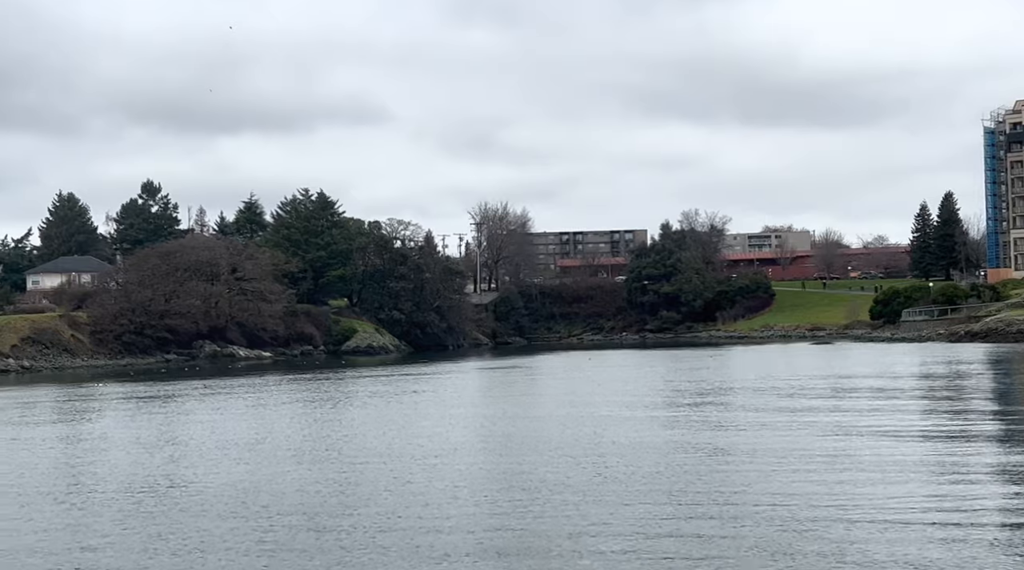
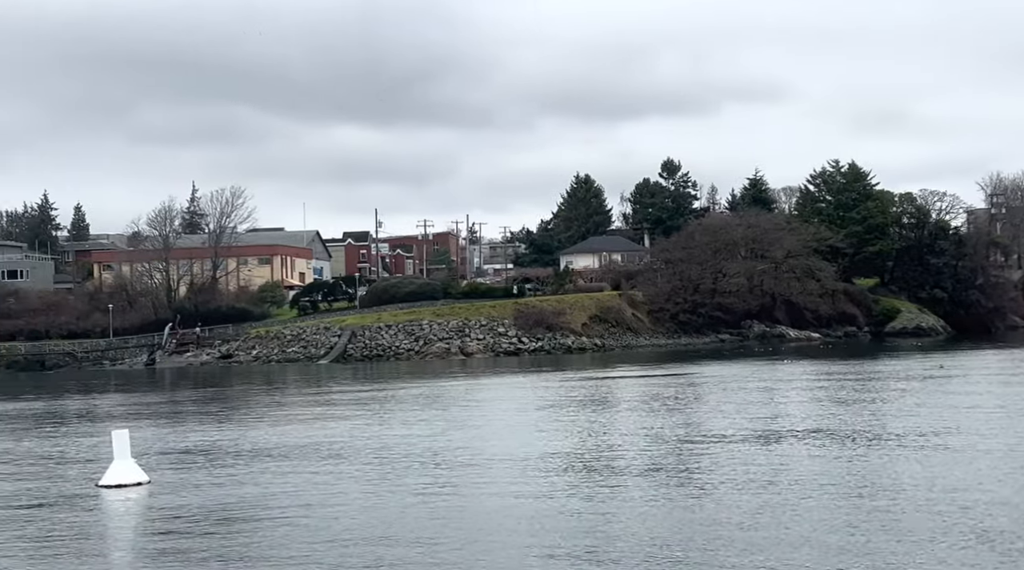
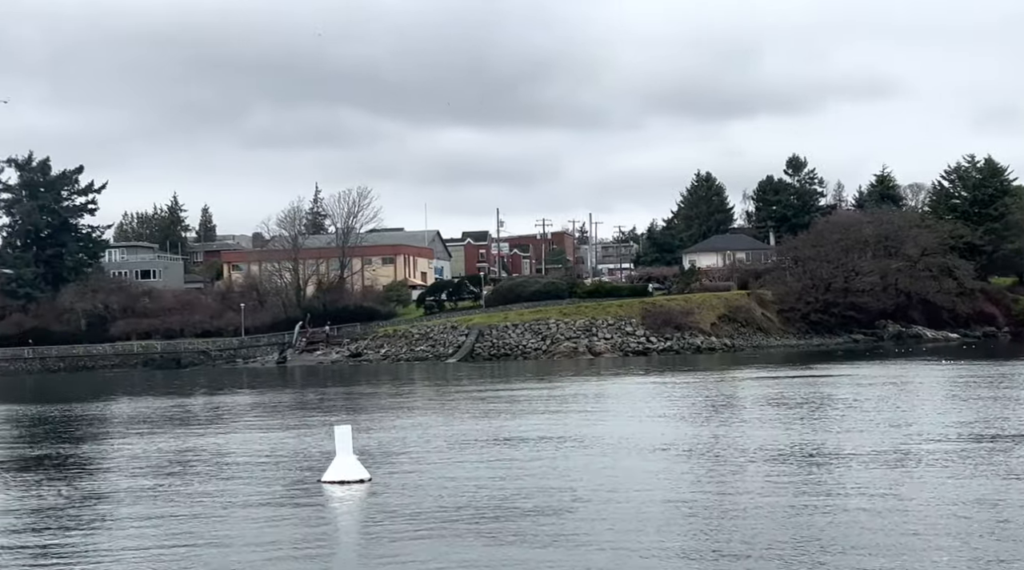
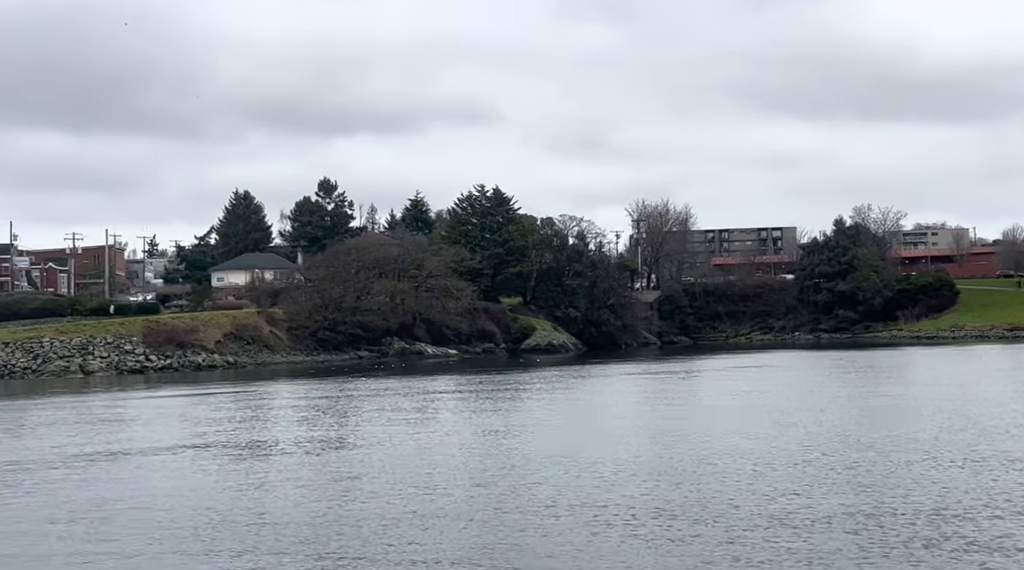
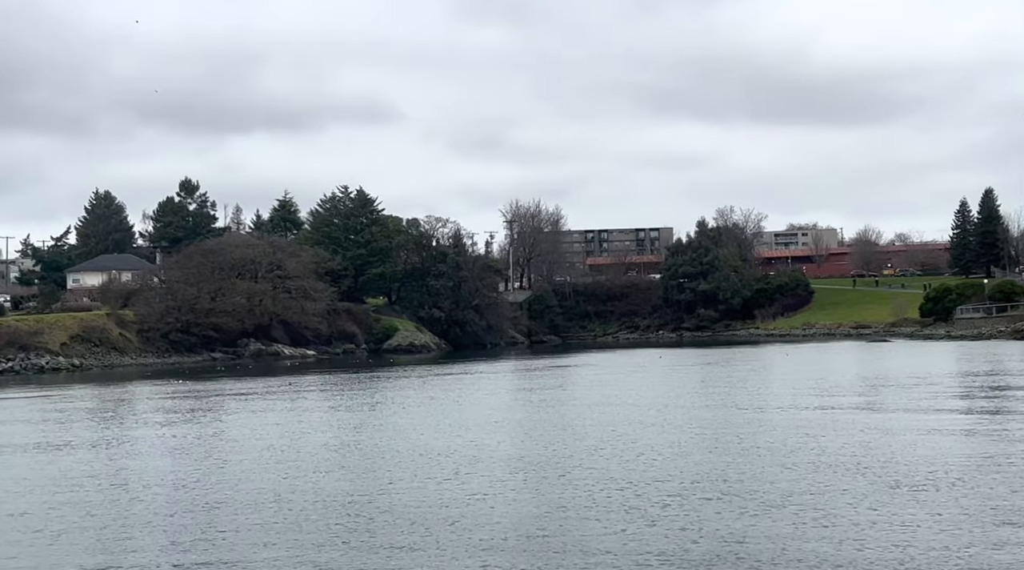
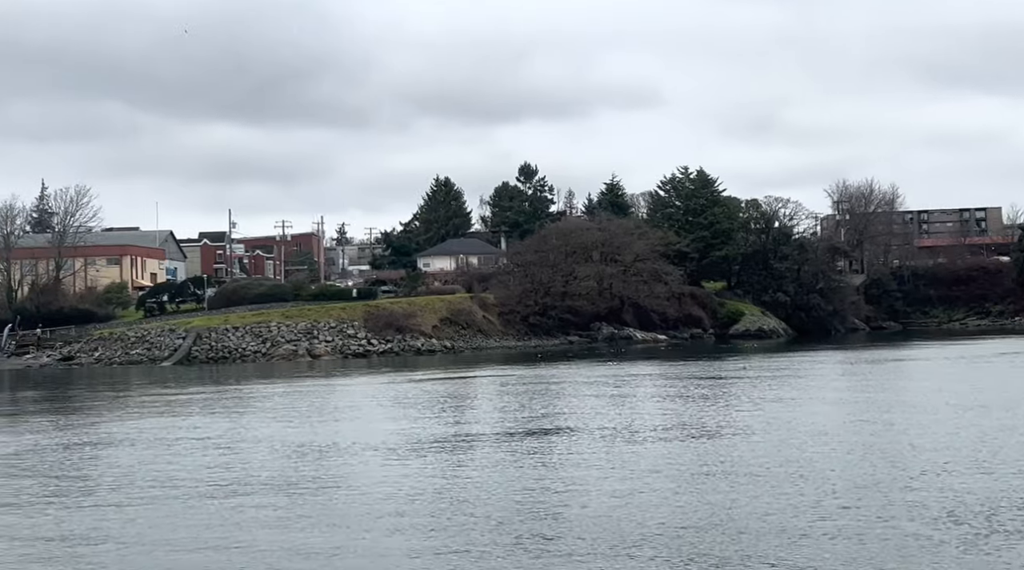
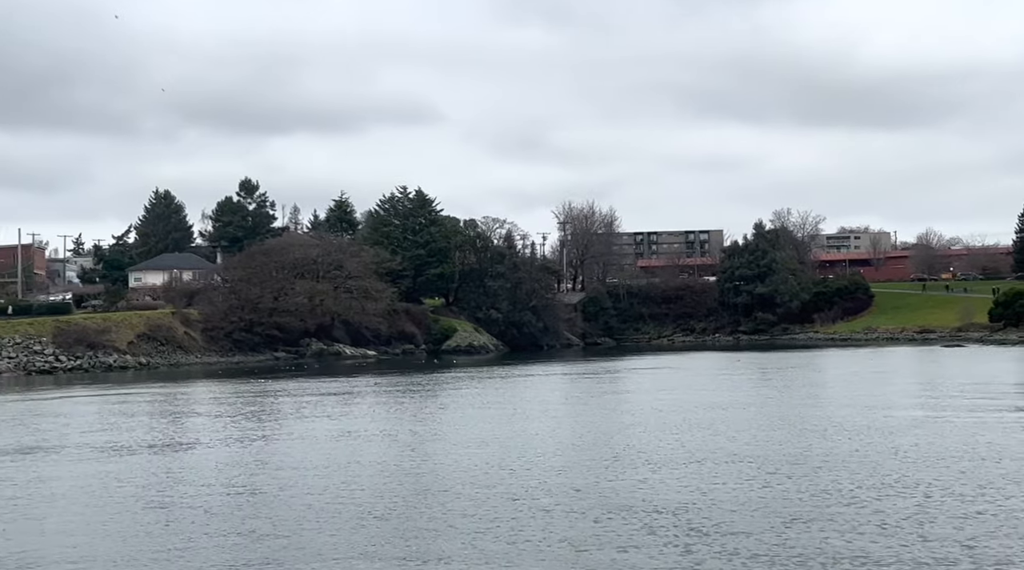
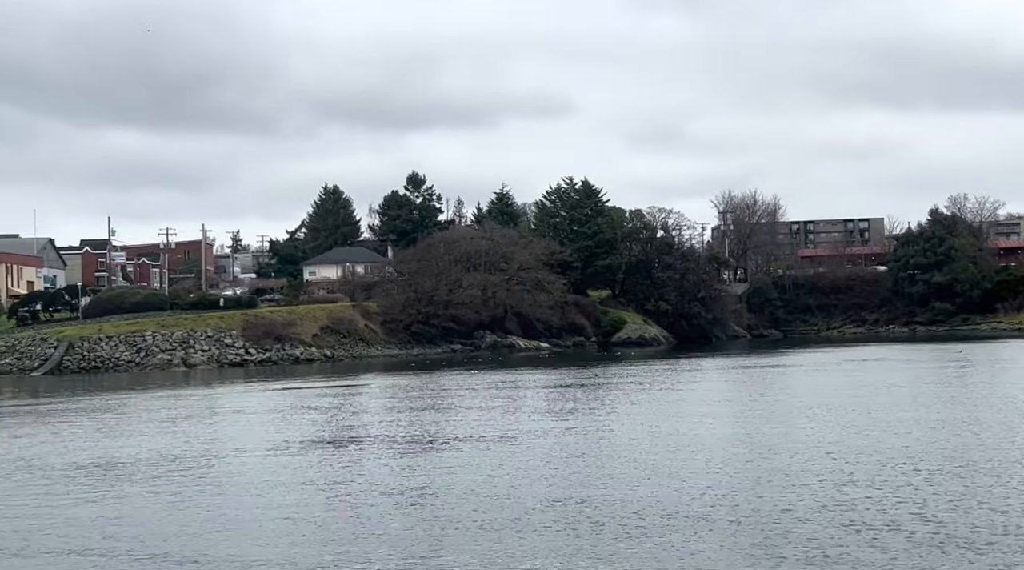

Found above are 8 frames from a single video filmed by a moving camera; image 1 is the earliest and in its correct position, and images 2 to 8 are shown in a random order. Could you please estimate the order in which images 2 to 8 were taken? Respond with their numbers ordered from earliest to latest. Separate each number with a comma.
5, 7, 4, 8, 6, 2, 3
